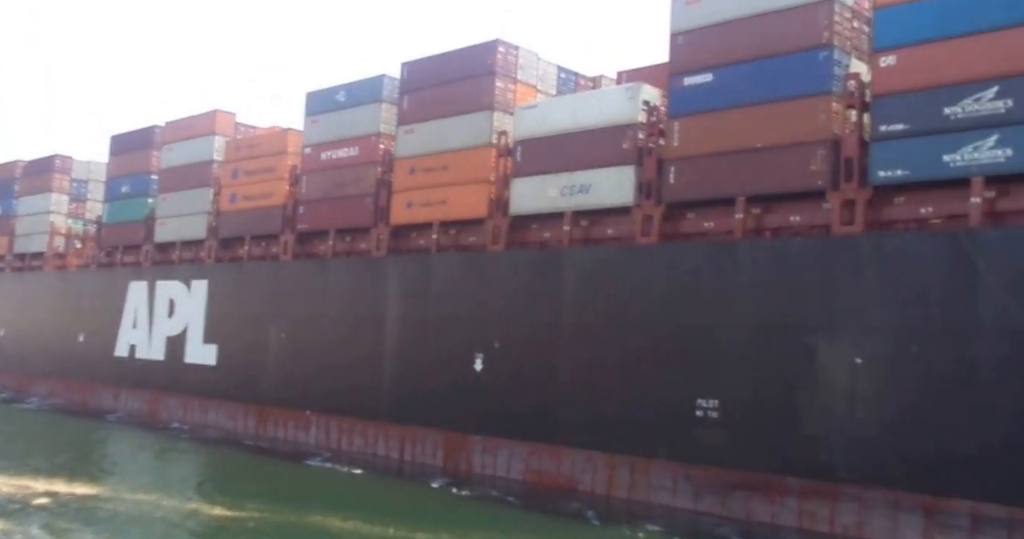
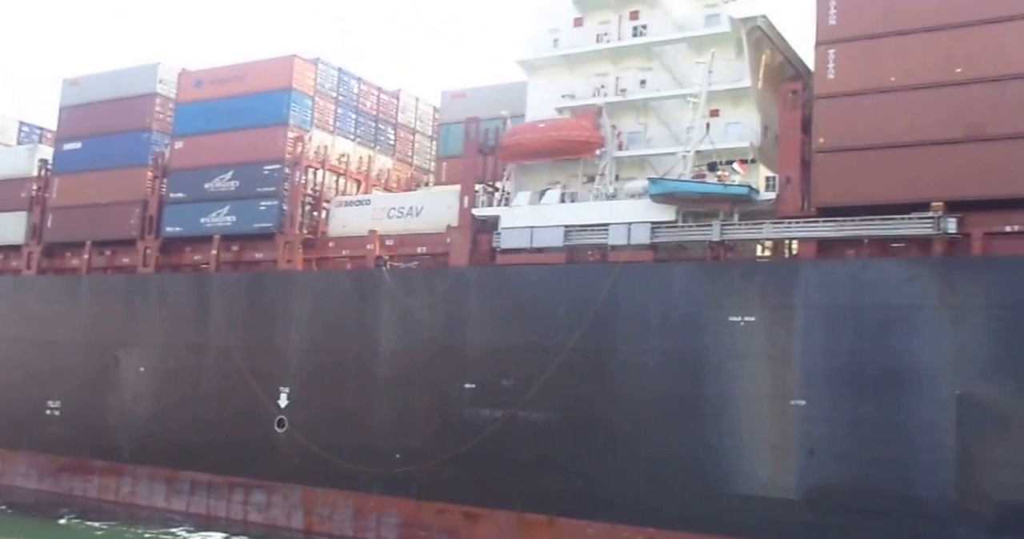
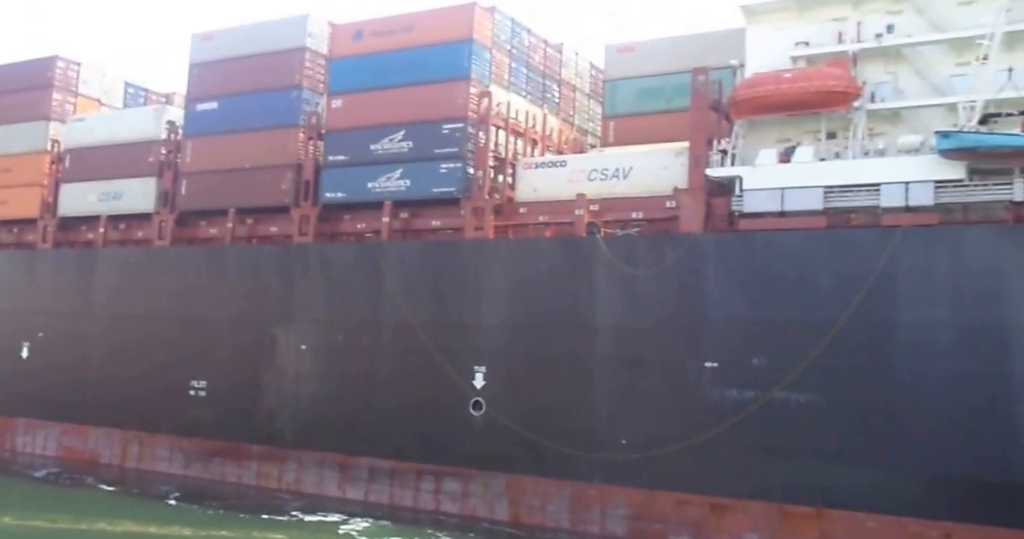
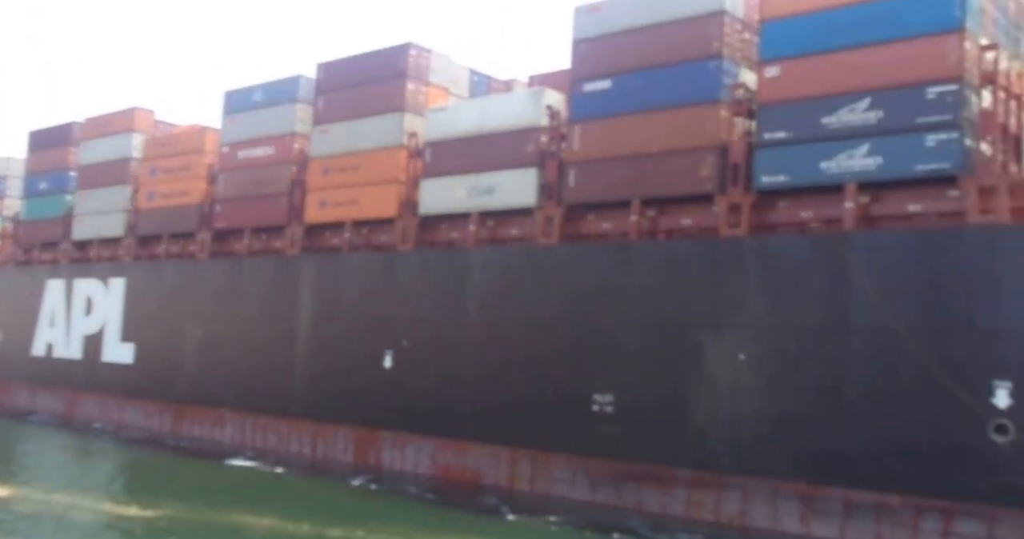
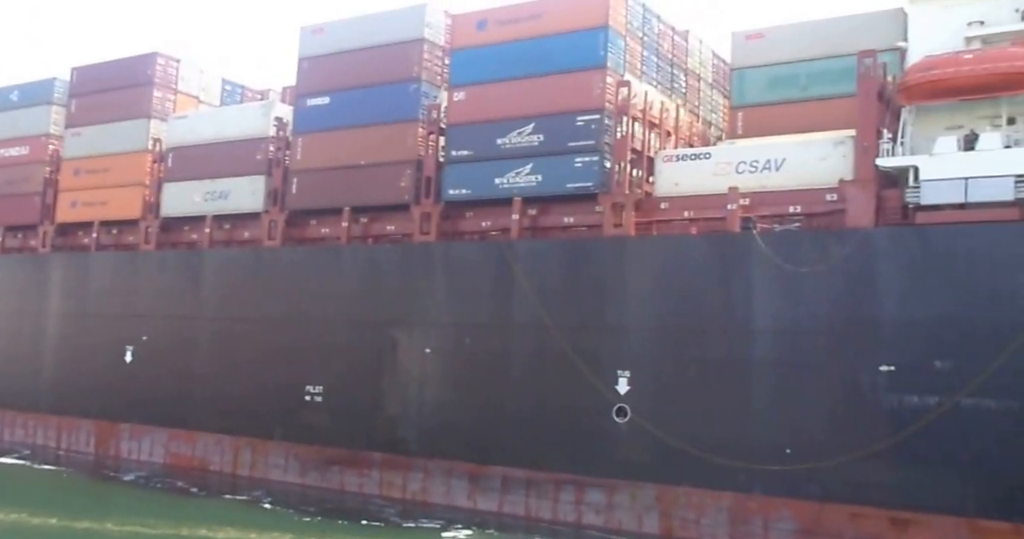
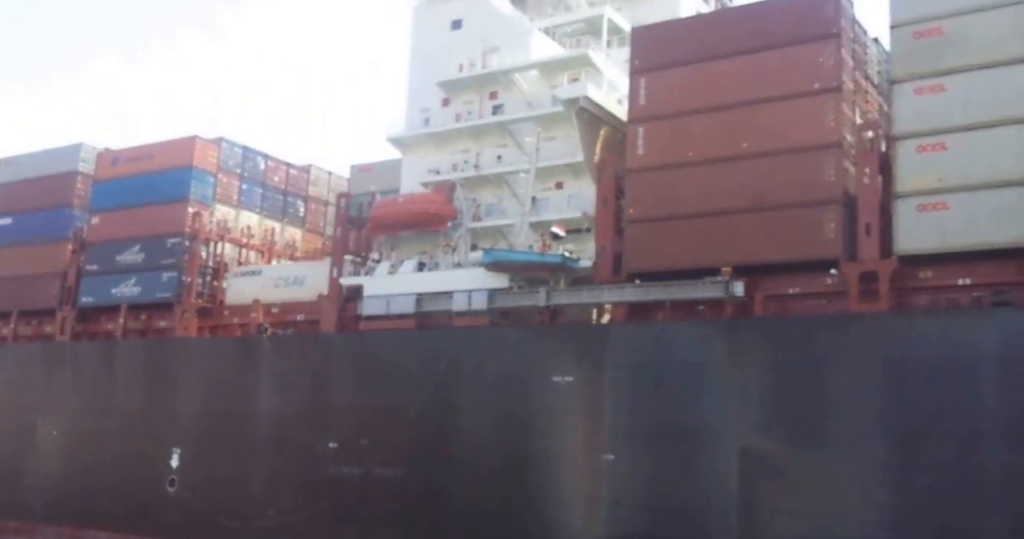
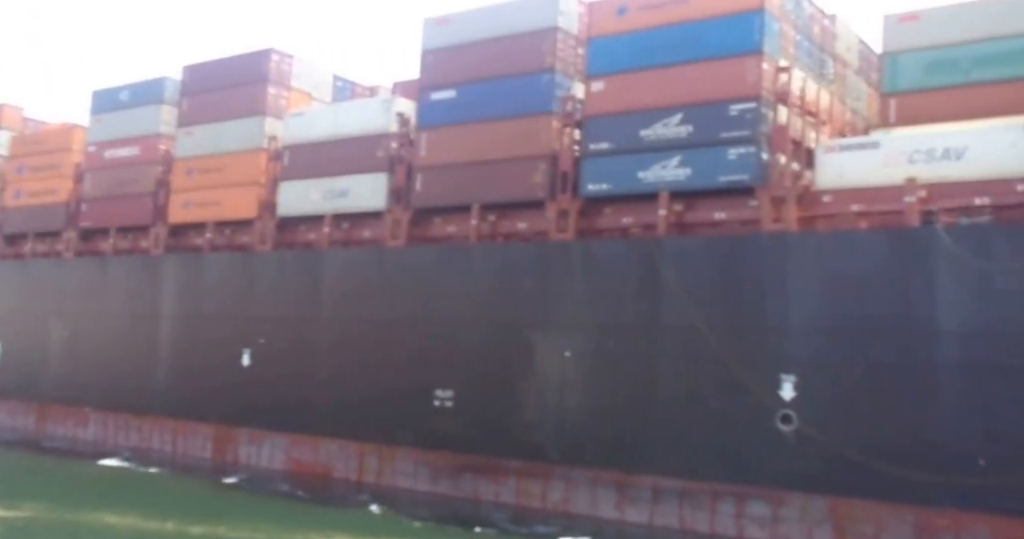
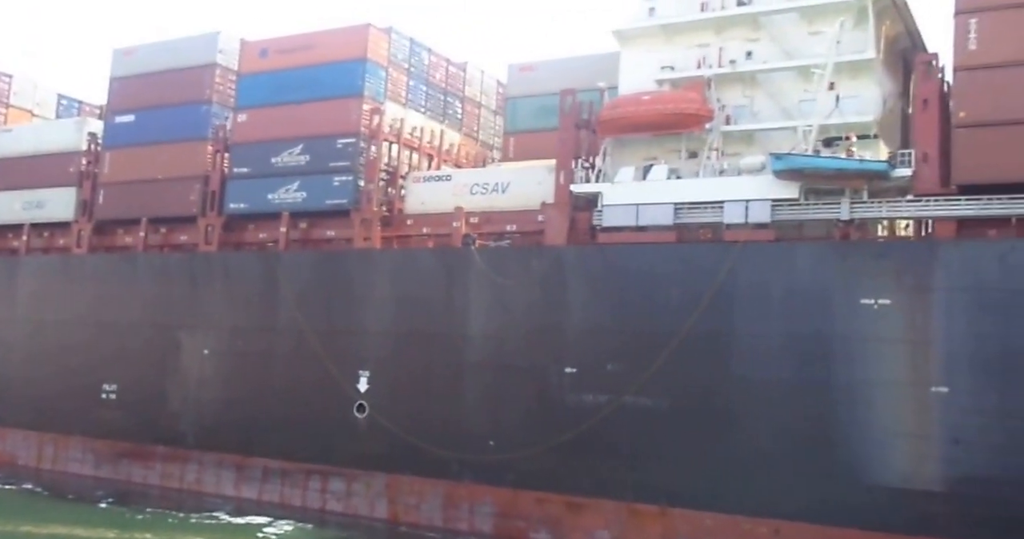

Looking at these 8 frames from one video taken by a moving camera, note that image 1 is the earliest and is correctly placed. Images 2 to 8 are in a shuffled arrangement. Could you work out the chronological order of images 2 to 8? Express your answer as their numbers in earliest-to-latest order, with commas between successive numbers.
4, 7, 5, 3, 8, 2, 6
